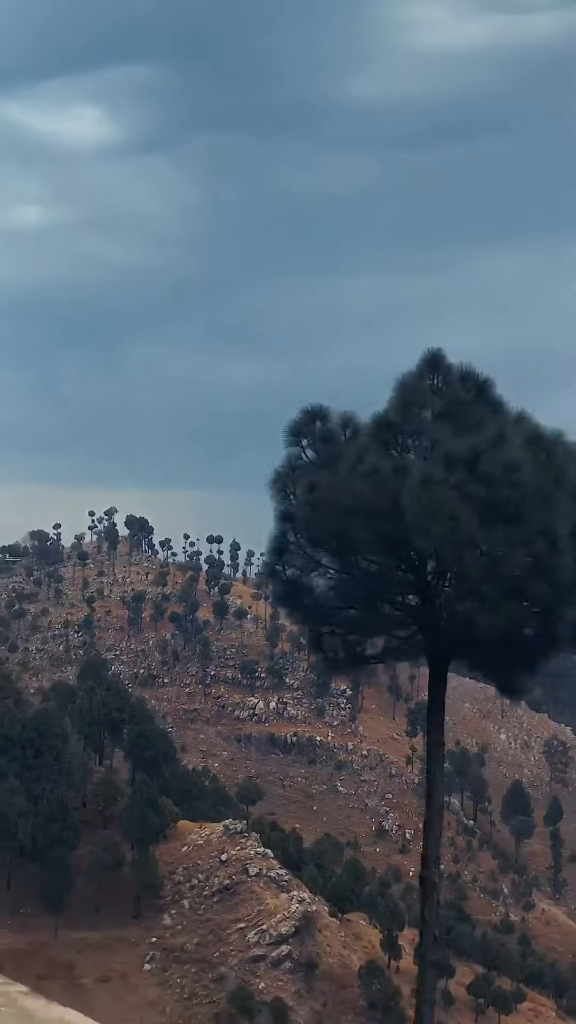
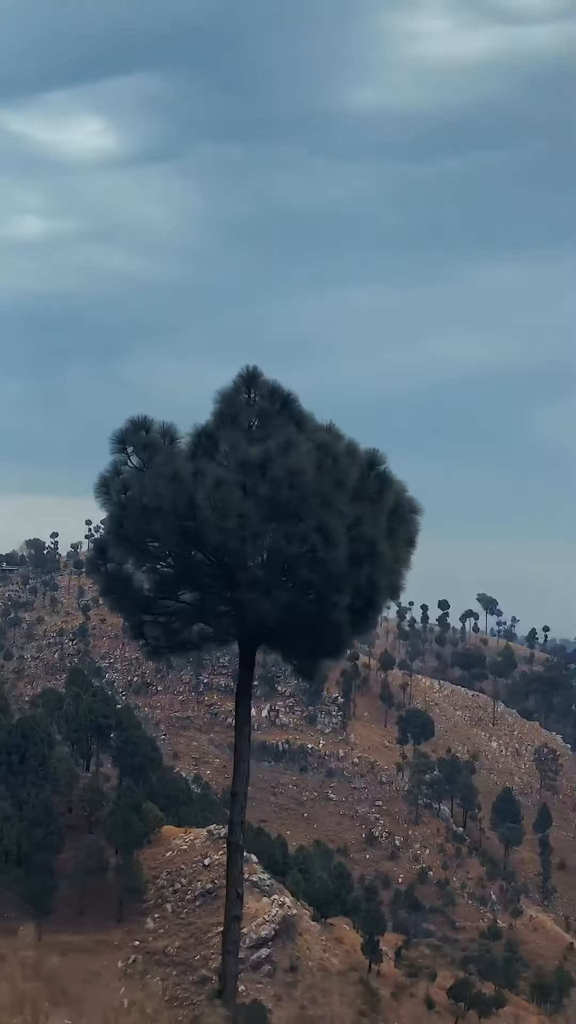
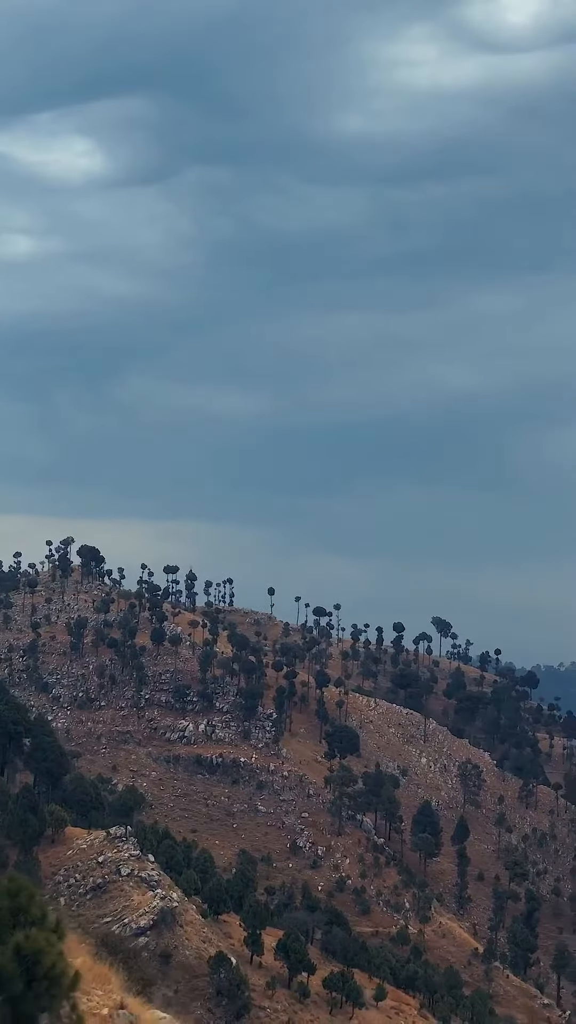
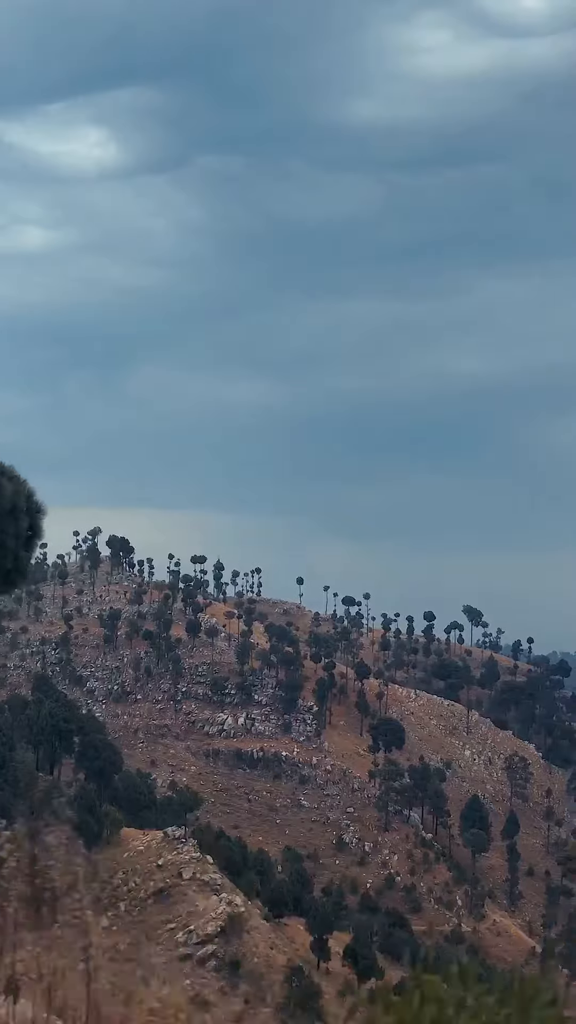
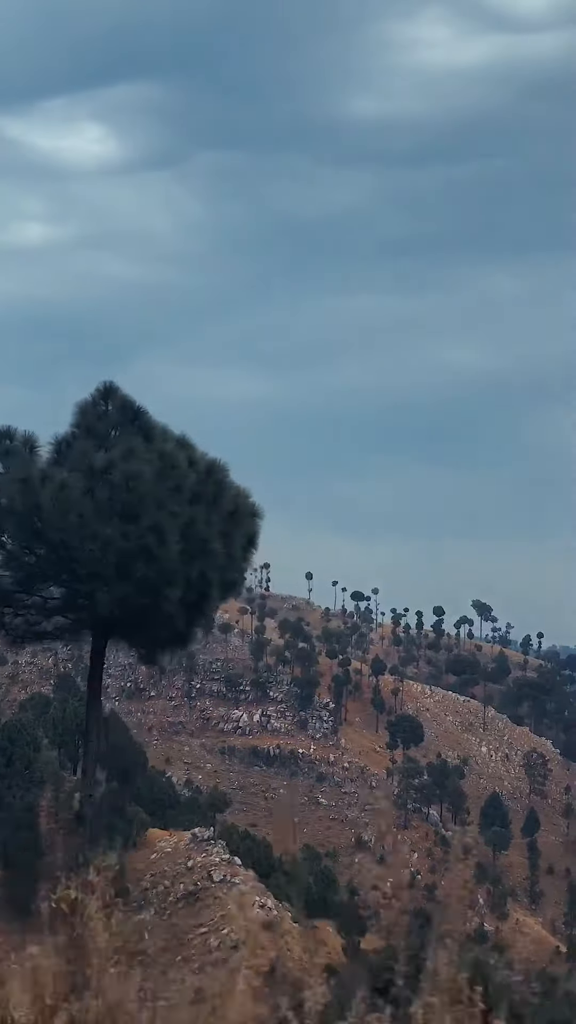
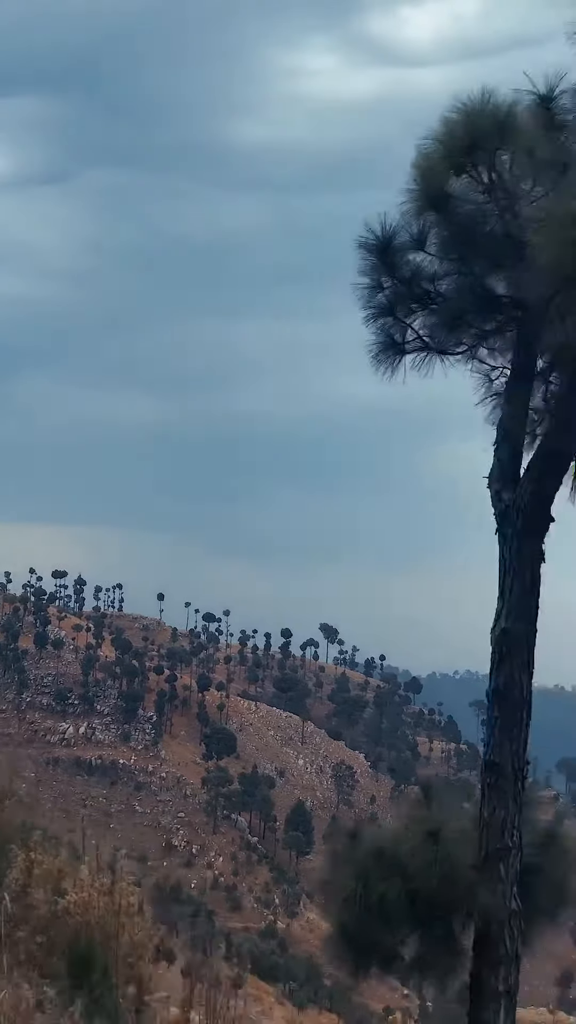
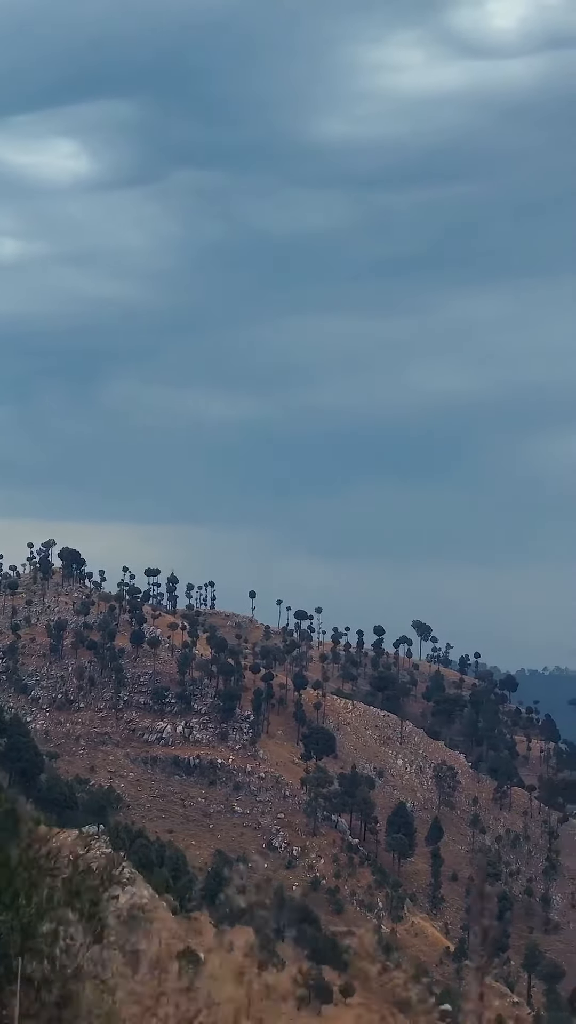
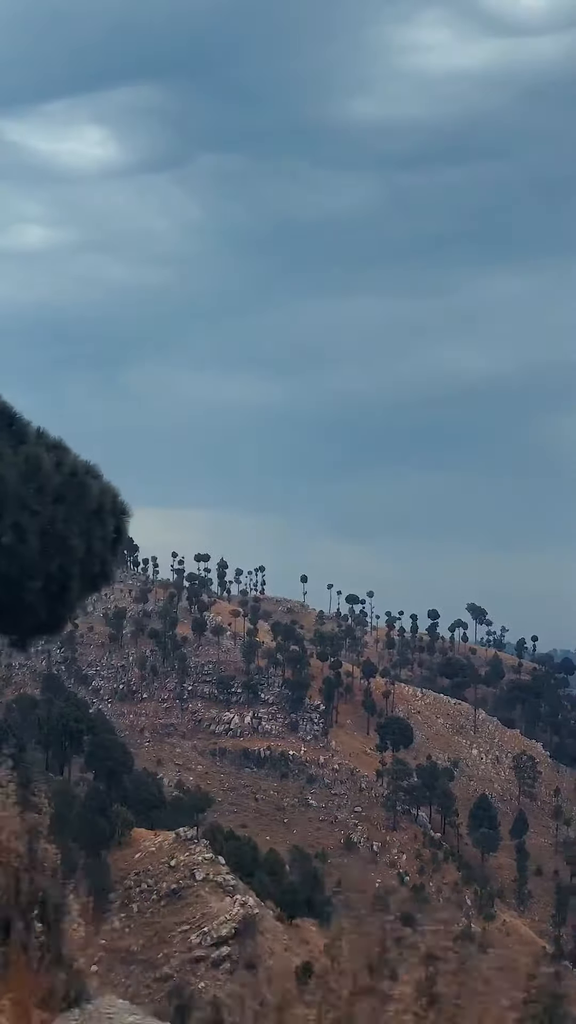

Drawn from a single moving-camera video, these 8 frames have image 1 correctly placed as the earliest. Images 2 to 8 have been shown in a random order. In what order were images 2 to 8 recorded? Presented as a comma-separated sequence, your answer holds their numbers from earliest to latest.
2, 5, 8, 4, 3, 7, 6
